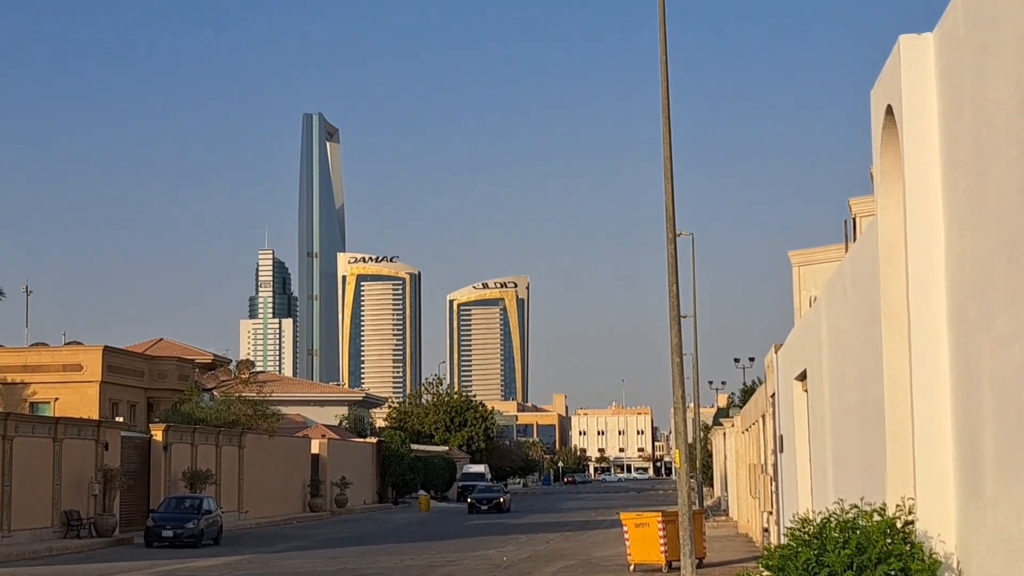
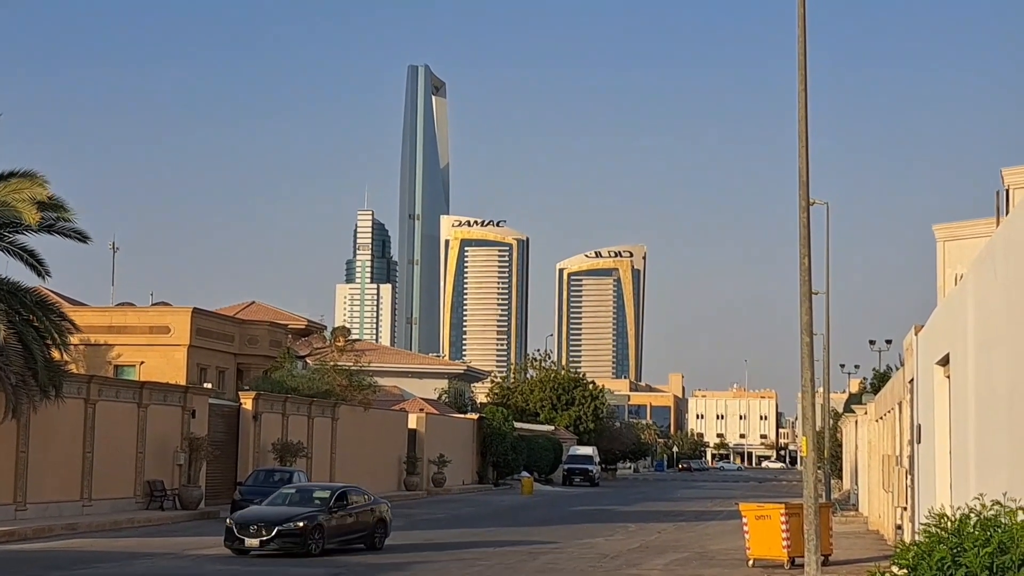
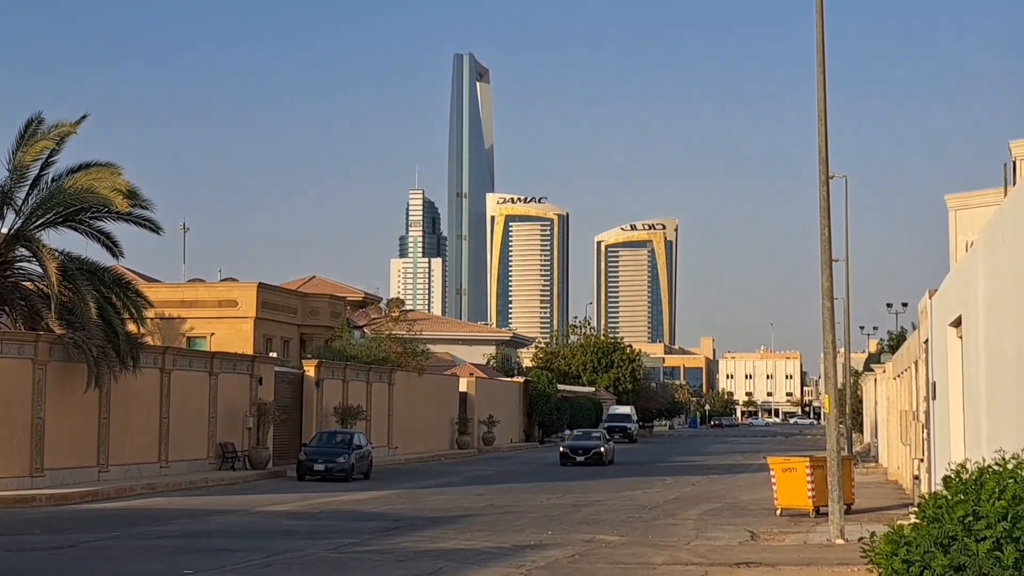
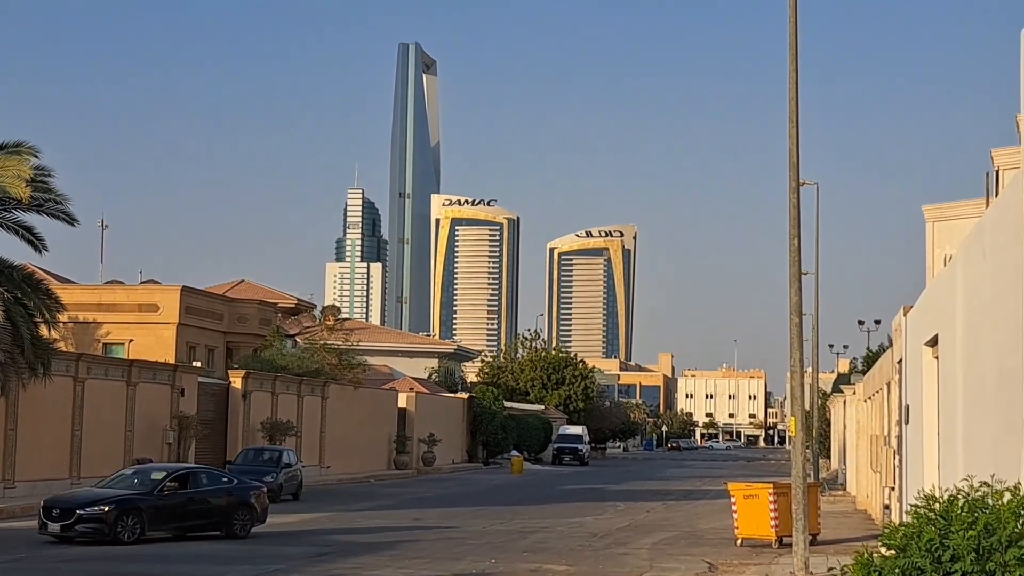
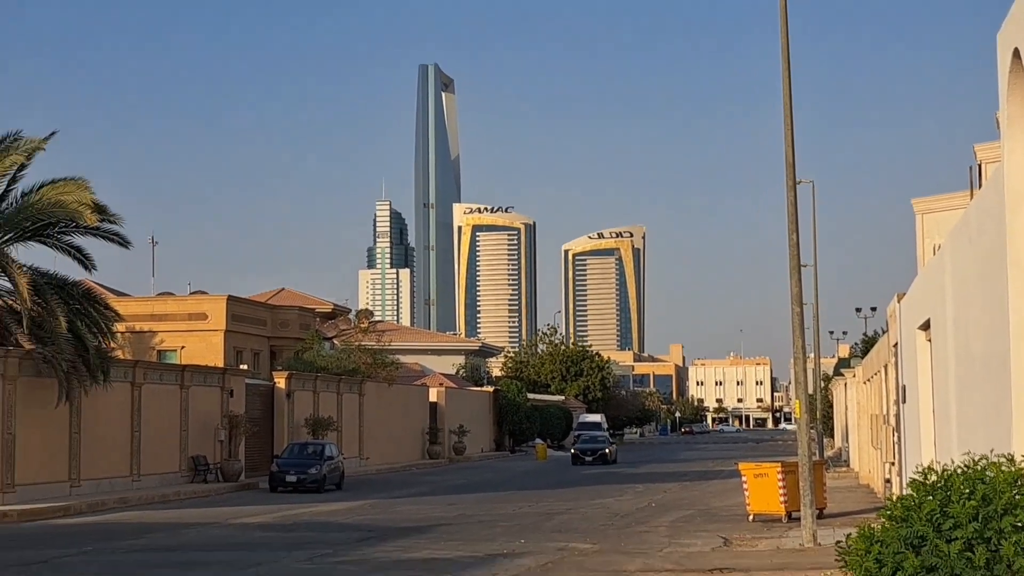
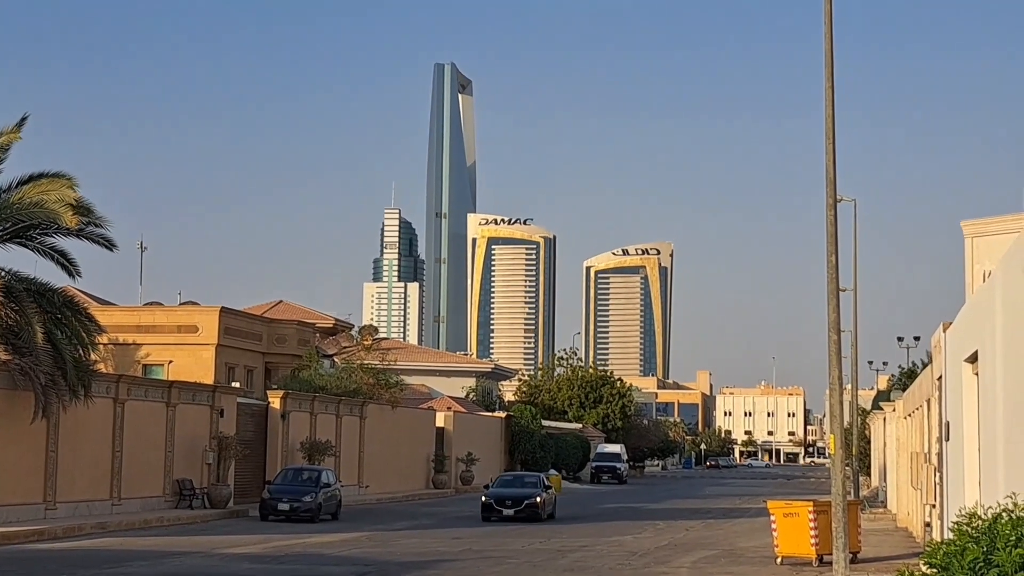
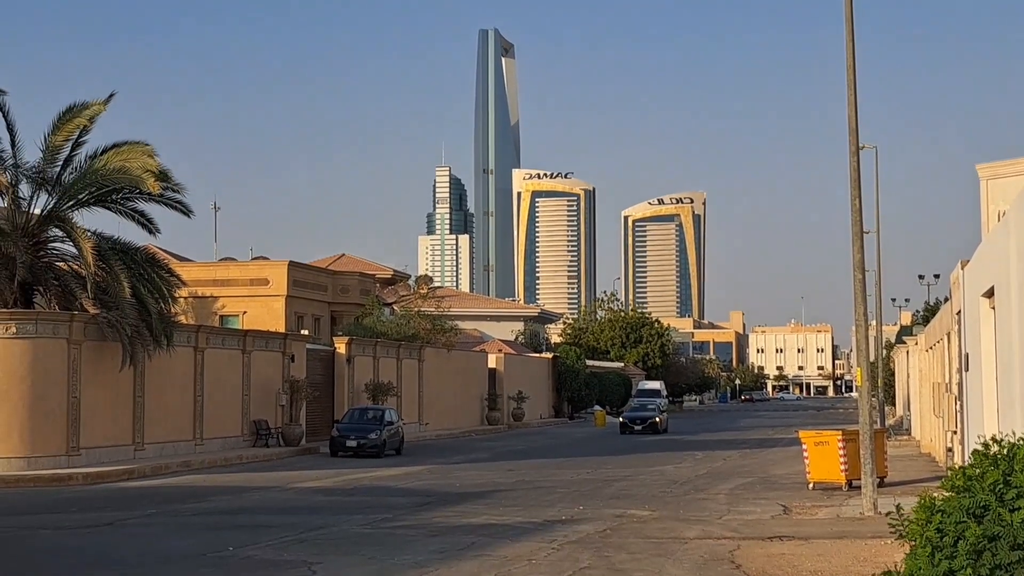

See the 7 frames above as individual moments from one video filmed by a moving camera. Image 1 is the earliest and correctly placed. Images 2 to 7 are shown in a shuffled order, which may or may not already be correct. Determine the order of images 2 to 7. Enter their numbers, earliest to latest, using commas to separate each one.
5, 7, 3, 6, 2, 4
